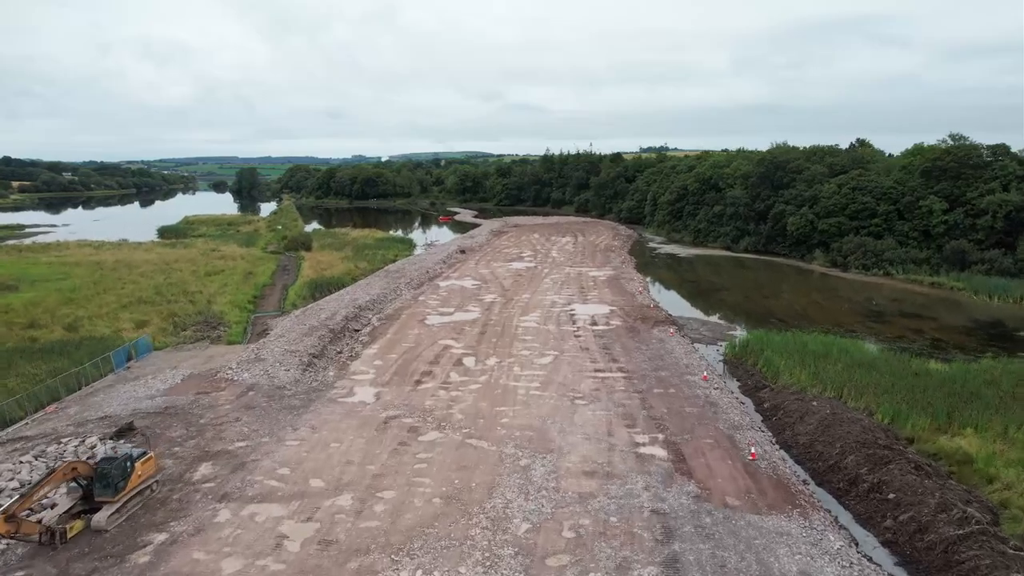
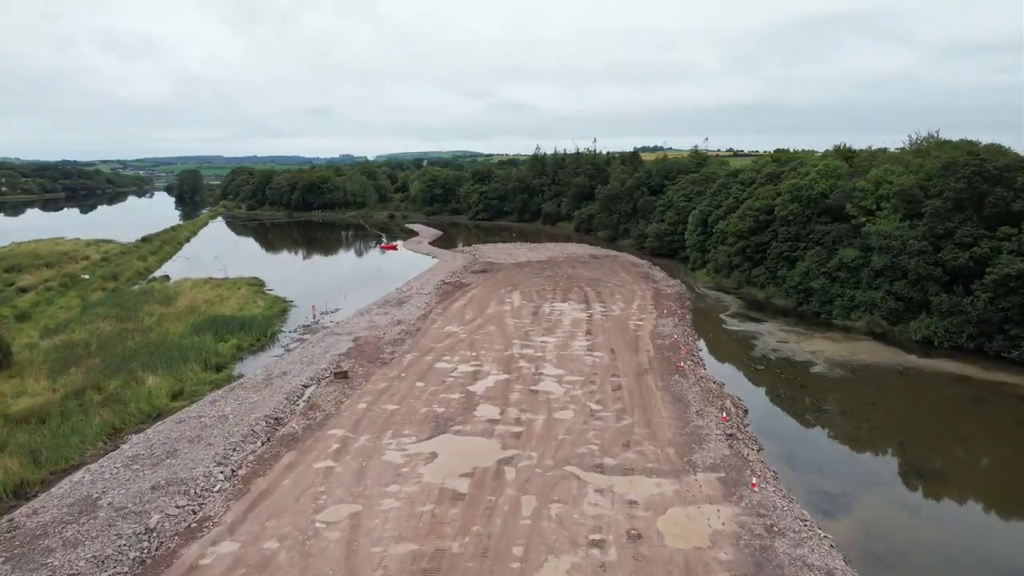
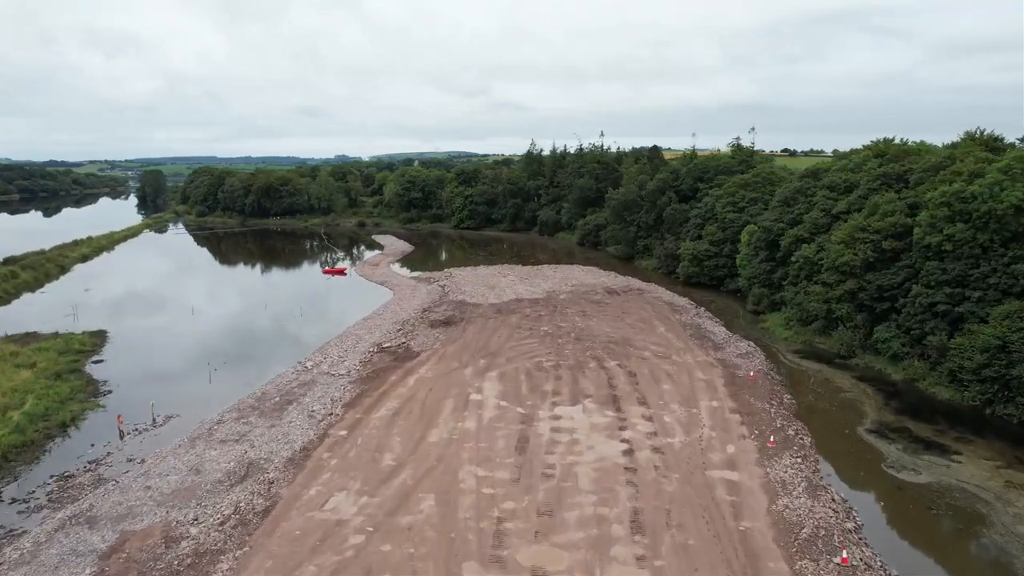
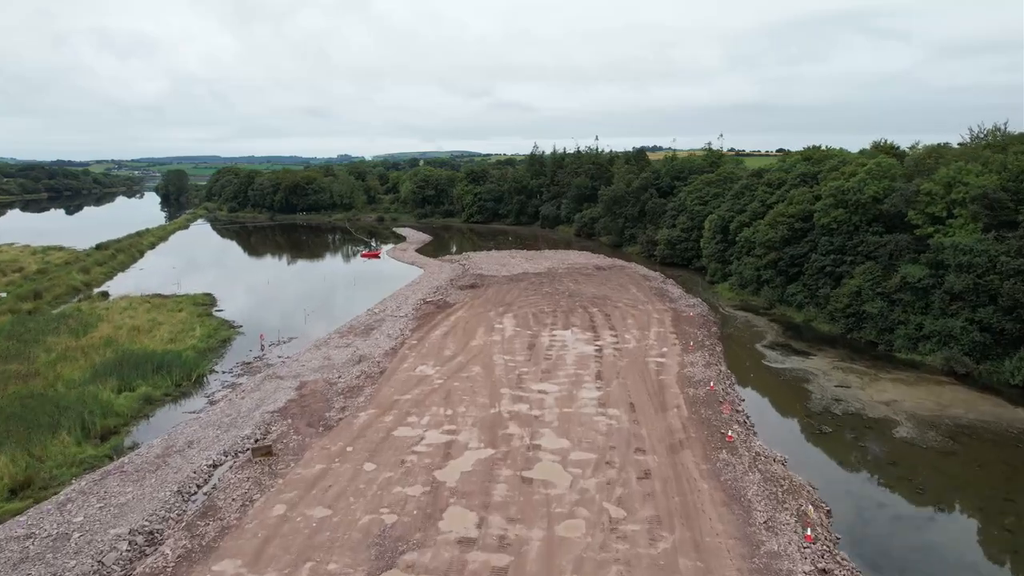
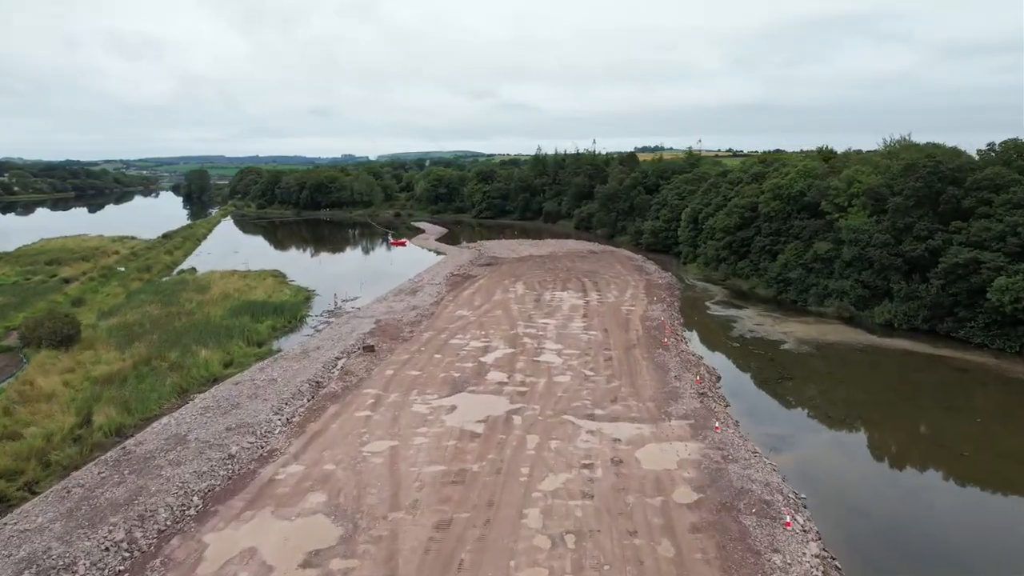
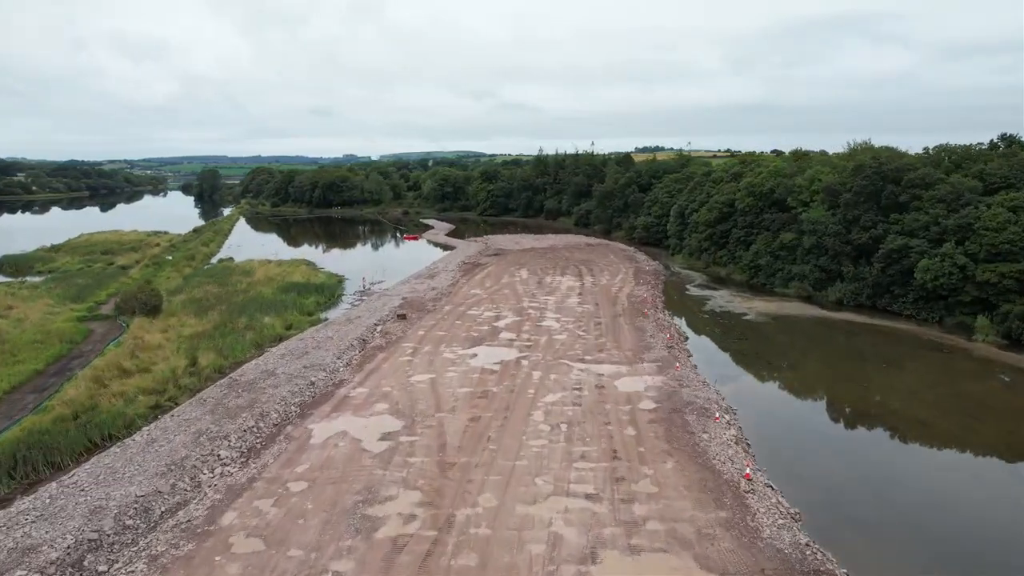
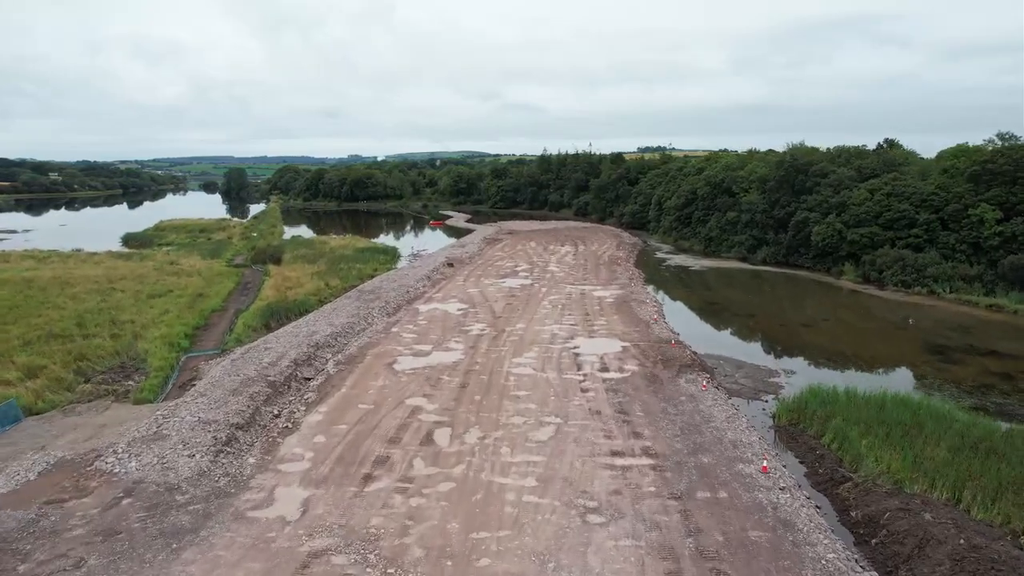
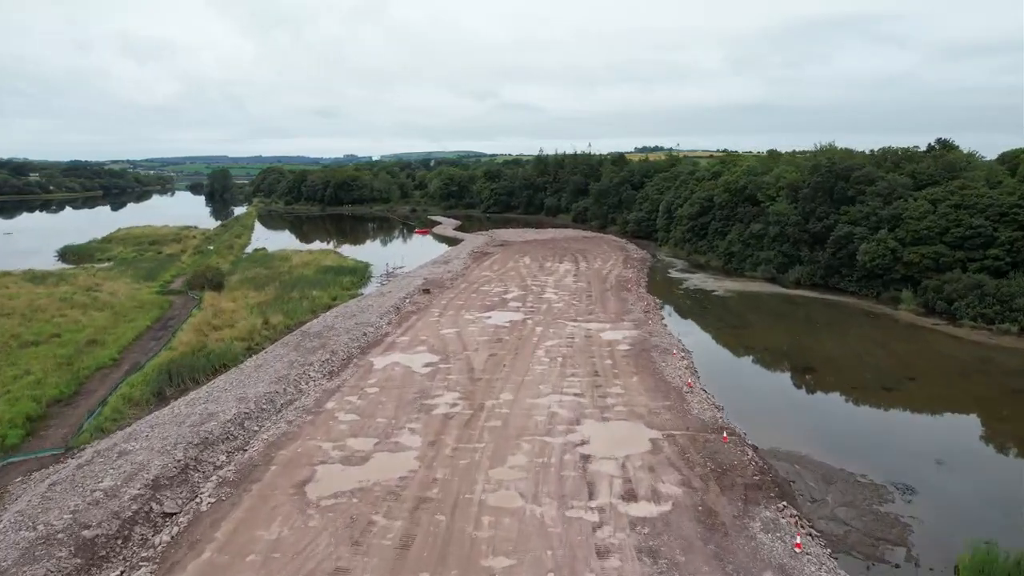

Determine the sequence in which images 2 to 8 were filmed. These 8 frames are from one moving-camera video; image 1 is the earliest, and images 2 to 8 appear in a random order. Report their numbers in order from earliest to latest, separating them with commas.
7, 8, 6, 5, 2, 4, 3
